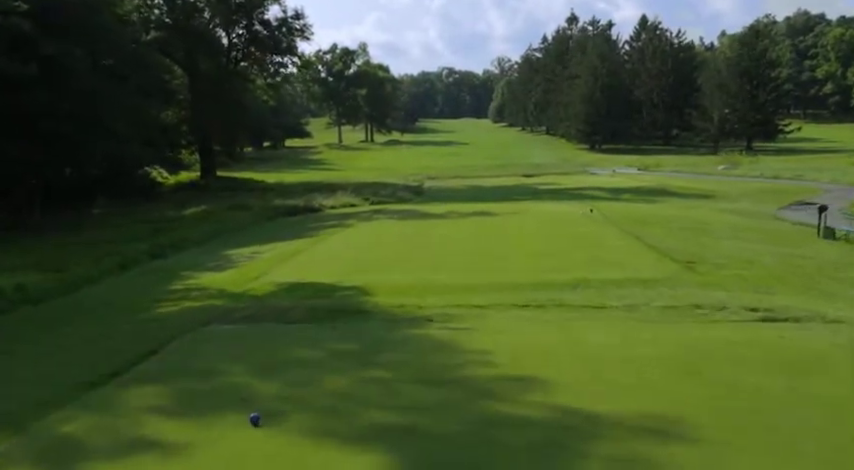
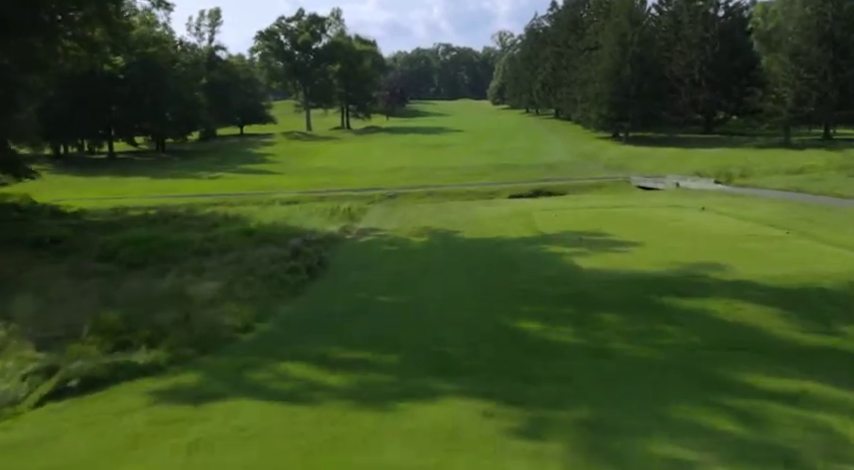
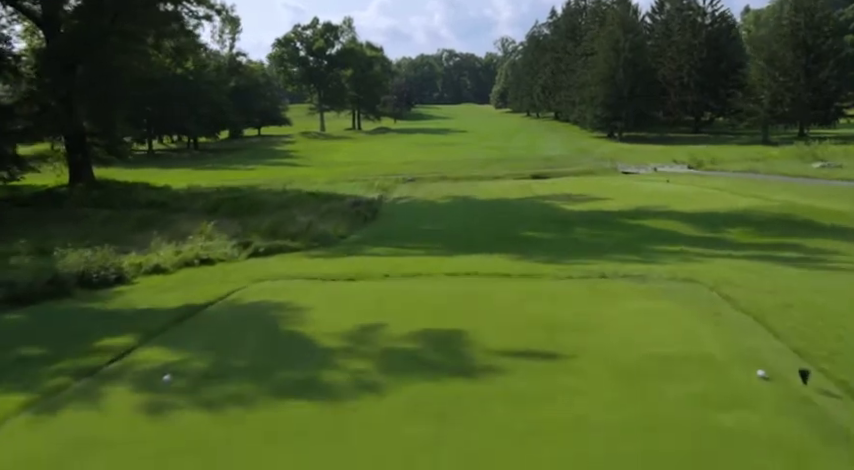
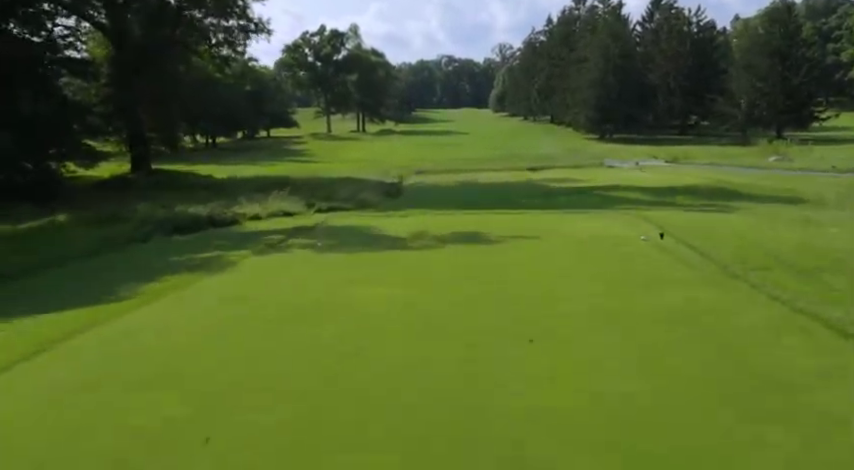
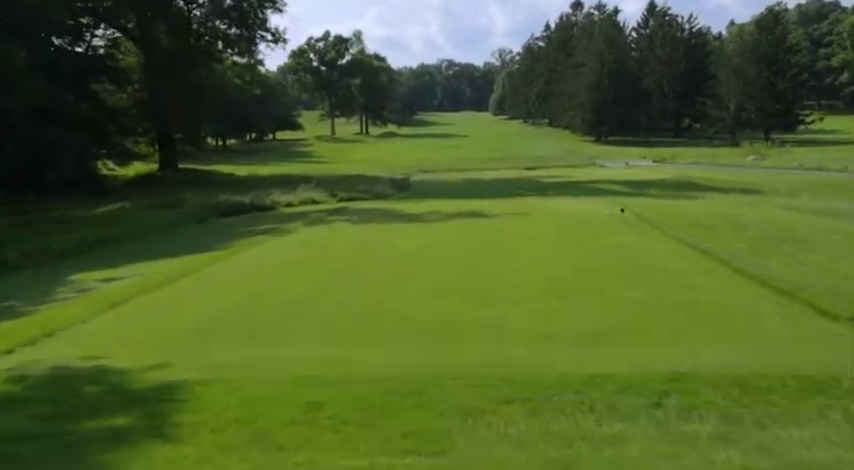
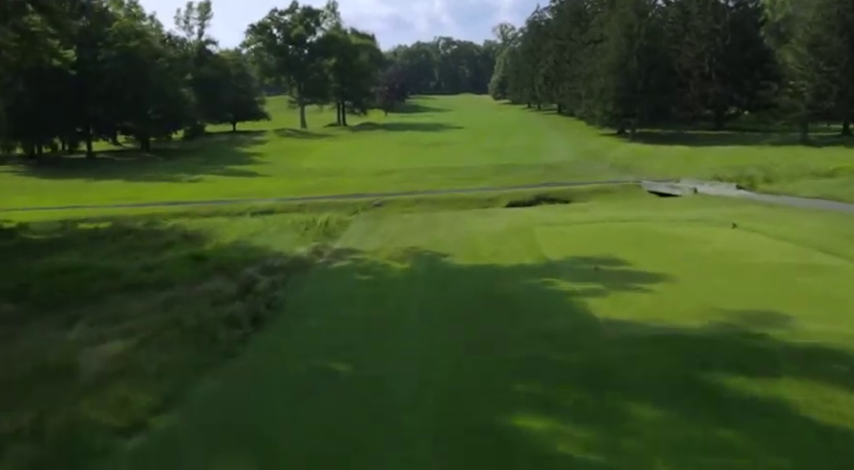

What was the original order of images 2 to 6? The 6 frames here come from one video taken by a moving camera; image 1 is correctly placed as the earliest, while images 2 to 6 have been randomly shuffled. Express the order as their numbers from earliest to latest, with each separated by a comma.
5, 4, 3, 2, 6
